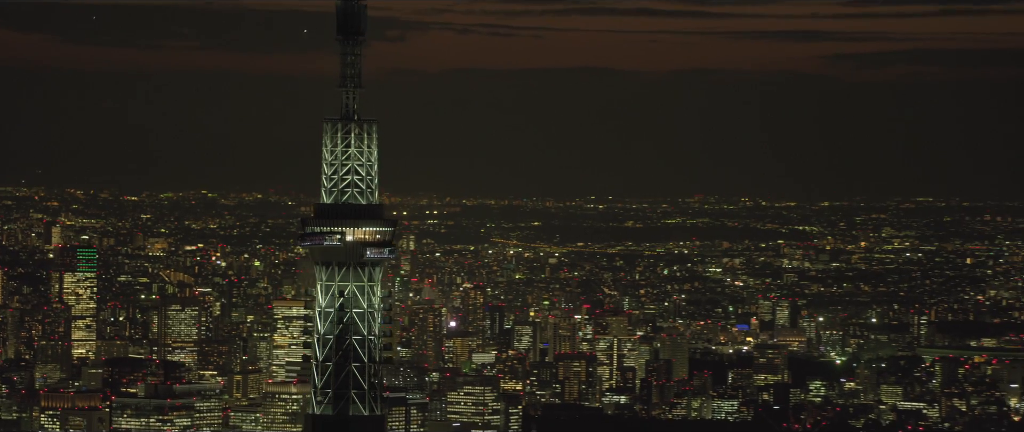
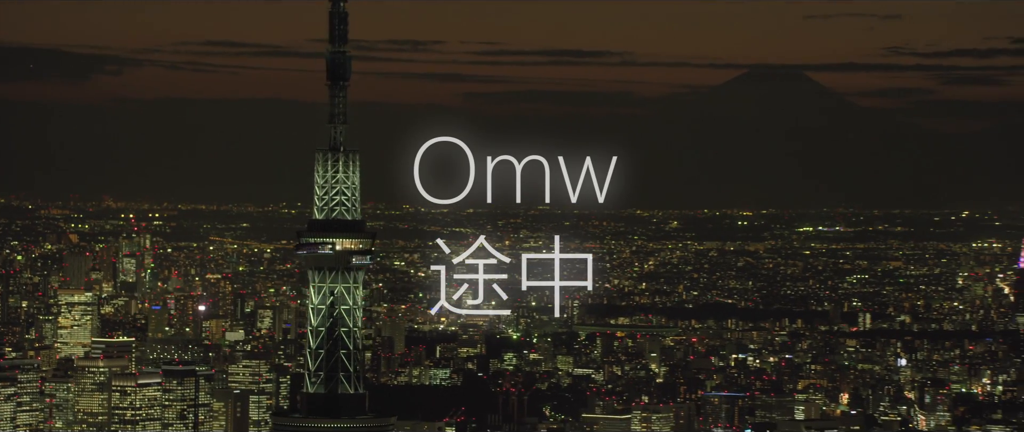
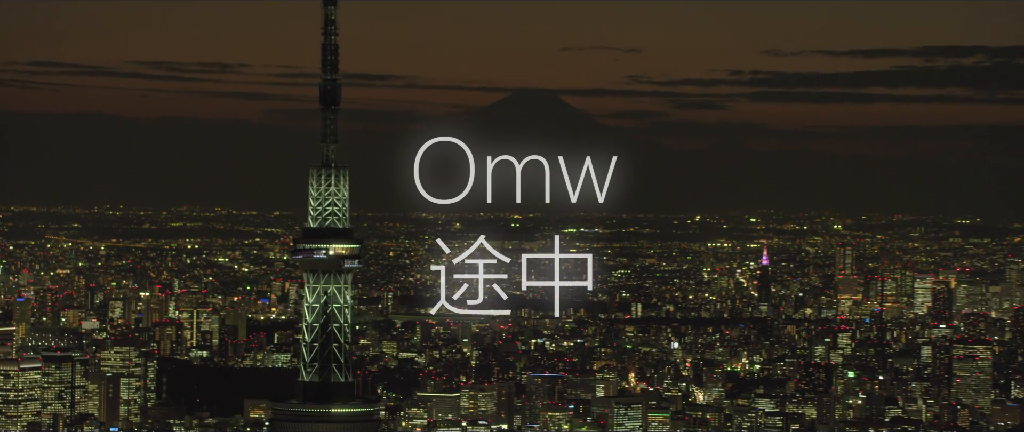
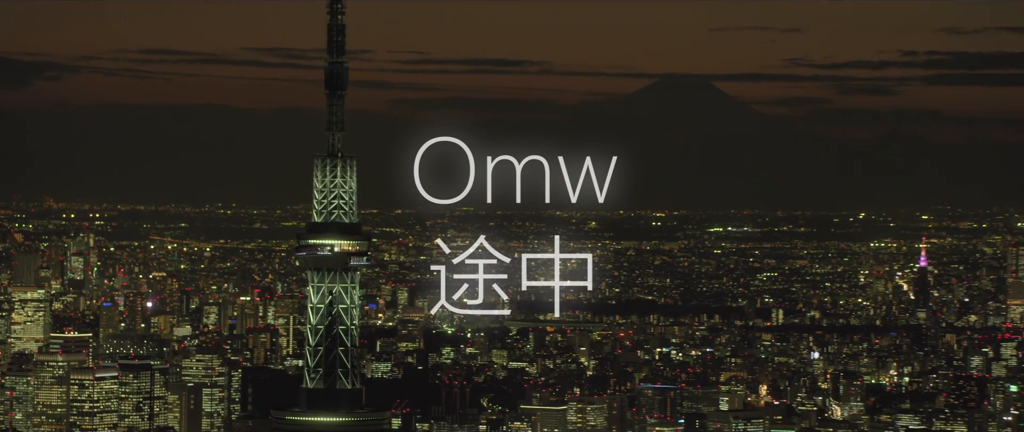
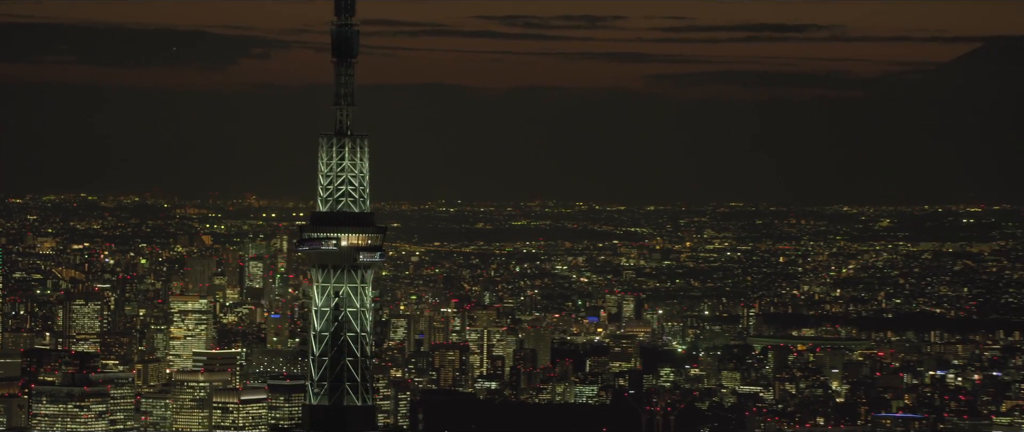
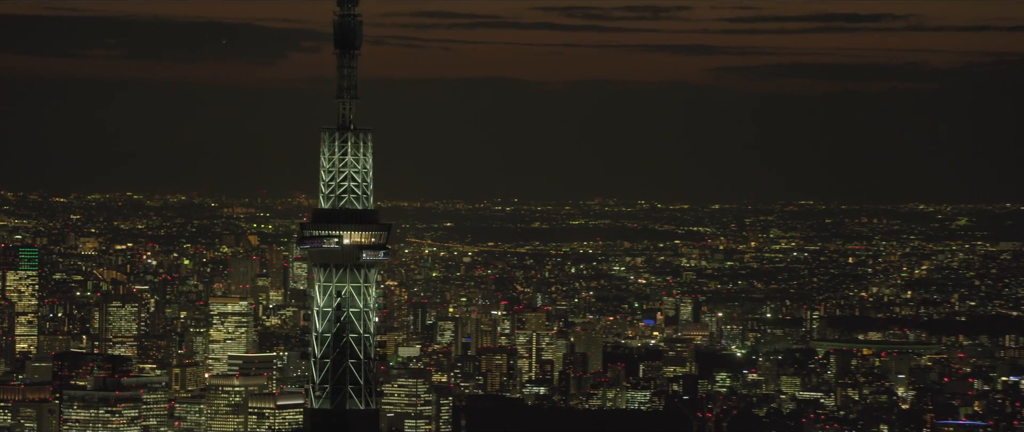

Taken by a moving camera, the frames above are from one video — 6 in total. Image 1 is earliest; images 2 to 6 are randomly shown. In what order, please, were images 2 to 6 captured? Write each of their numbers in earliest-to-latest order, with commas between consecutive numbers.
6, 5, 2, 4, 3
